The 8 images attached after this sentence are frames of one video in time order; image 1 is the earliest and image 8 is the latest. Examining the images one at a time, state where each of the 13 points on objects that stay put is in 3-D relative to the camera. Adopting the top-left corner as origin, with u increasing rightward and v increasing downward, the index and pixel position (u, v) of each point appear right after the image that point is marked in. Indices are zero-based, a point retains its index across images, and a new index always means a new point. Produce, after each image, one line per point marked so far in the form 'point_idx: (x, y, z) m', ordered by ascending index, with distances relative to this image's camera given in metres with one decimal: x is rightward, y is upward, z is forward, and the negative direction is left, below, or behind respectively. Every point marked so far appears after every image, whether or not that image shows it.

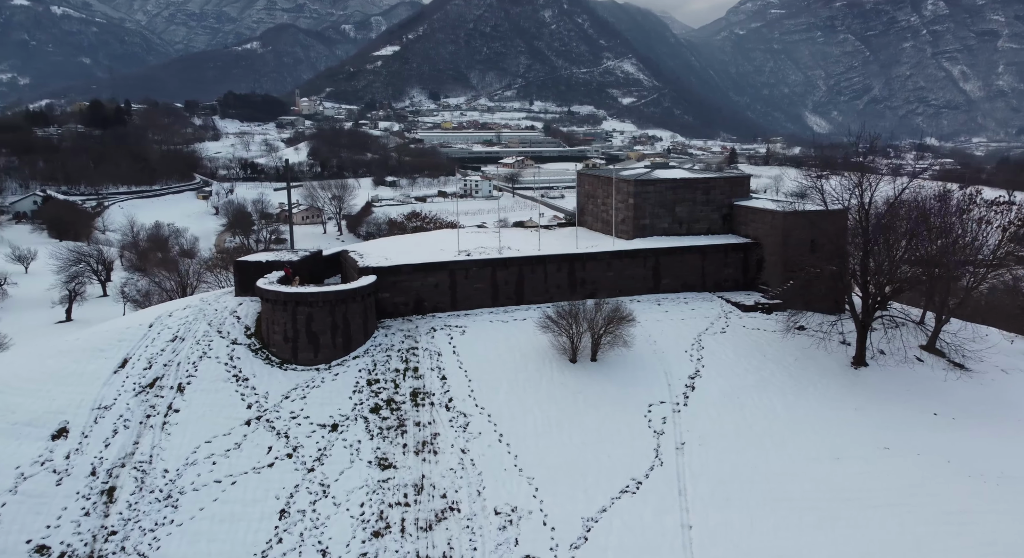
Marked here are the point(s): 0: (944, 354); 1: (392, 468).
0: (+11.0, -1.9, +17.3) m
1: (-2.4, -3.8, +13.8) m
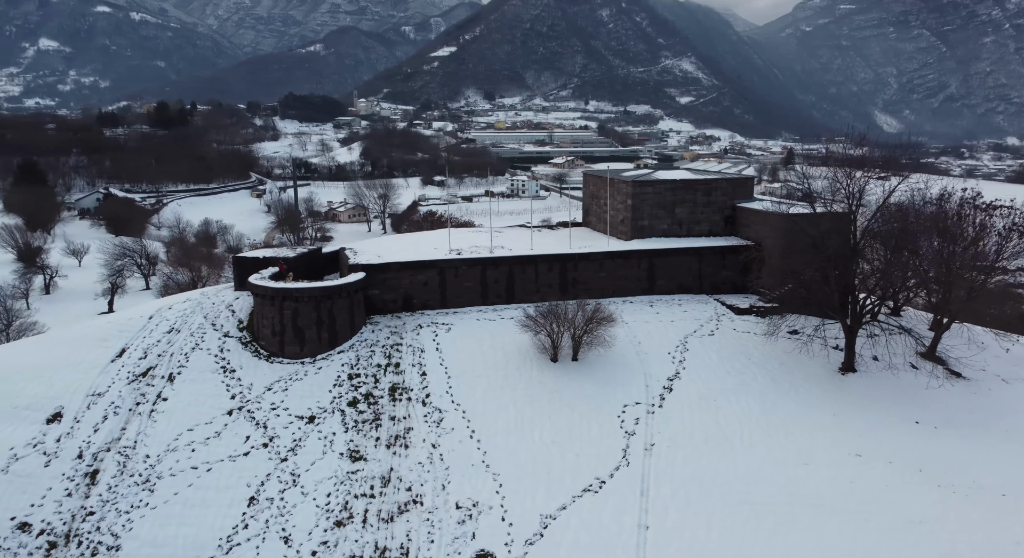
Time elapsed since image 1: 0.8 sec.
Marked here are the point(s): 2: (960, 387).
0: (+10.6, -2.0, +16.8) m
1: (-3.1, -3.7, +14.1) m
2: (+10.2, -2.5, +15.7) m
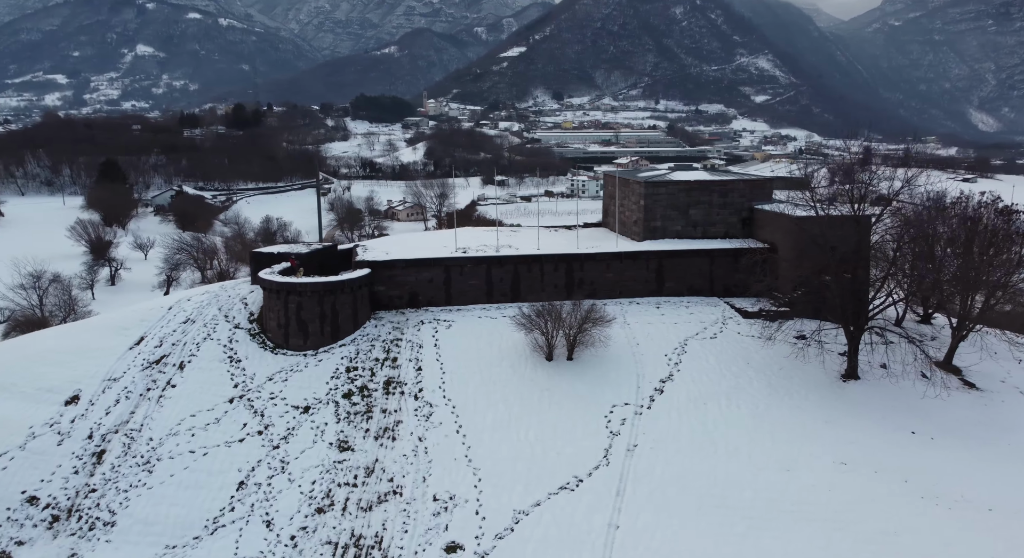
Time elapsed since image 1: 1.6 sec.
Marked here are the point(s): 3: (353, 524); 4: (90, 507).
0: (+10.5, -2.2, +16.1) m
1: (-3.4, -3.6, +14.5) m
2: (+10.0, -2.6, +15.0) m
3: (-3.0, -4.6, +12.8) m
4: (-8.2, -4.4, +13.4) m
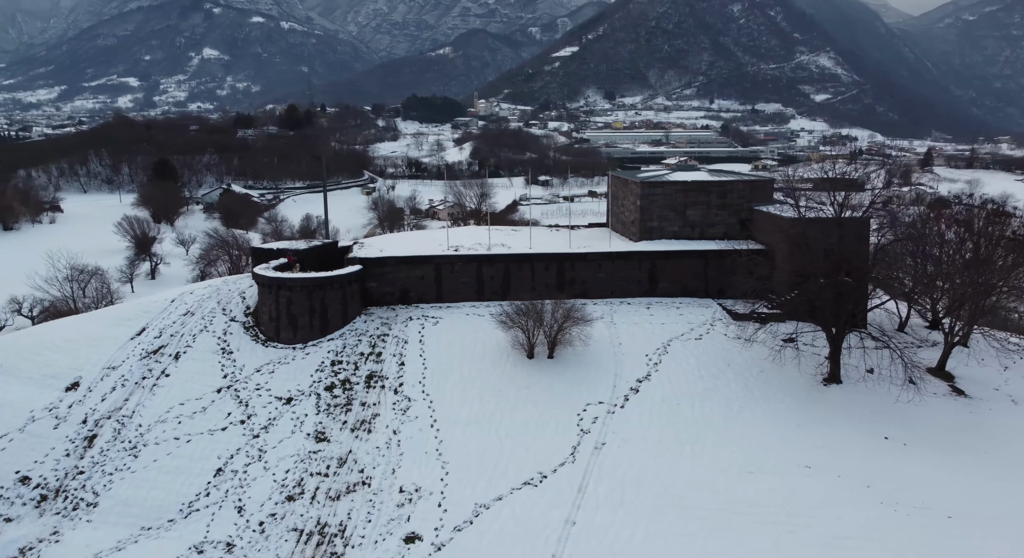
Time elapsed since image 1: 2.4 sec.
0: (+9.9, -2.3, +15.6) m
1: (-4.0, -3.5, +14.8) m
2: (+9.4, -2.7, +14.6) m
3: (-3.7, -4.5, +13.1) m
4: (-8.9, -4.3, +14.1) m
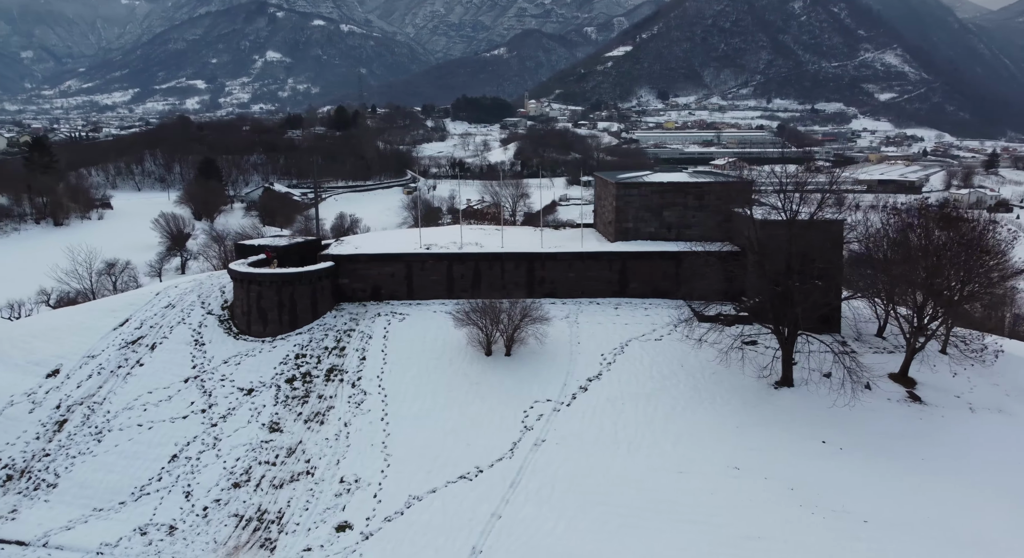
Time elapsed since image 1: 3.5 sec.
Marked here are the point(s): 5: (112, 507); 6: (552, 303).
0: (+8.8, -2.4, +15.4) m
1: (-5.2, -3.4, +15.3) m
2: (+8.2, -2.8, +14.4) m
3: (-5.0, -4.4, +13.6) m
4: (-10.1, -4.1, +14.8) m
5: (-8.0, -4.5, +13.7) m
6: (+1.2, -0.7, +19.8) m
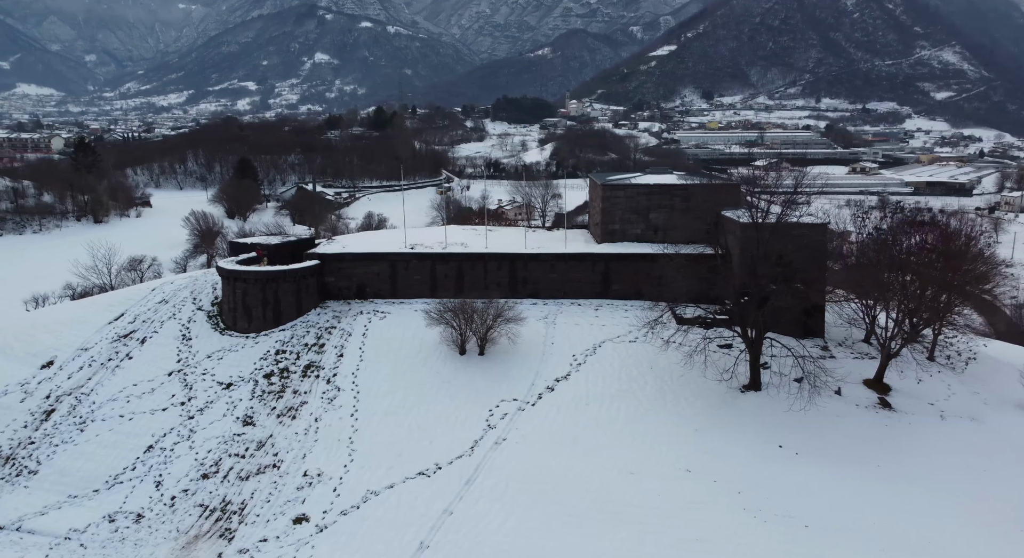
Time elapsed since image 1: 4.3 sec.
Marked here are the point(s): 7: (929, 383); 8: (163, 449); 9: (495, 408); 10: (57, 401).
0: (+8.1, -2.5, +15.1) m
1: (-5.9, -3.3, +15.7) m
2: (+7.4, -2.9, +14.2) m
3: (-5.8, -4.3, +14.0) m
4: (-10.9, -4.0, +15.4) m
5: (-8.8, -4.4, +14.3) m
6: (+0.6, -0.7, +19.9) m
7: (+9.6, -2.4, +15.8) m
8: (-7.7, -3.7, +15.2) m
9: (-0.4, -2.9, +15.3) m
10: (-11.2, -3.0, +17.0) m
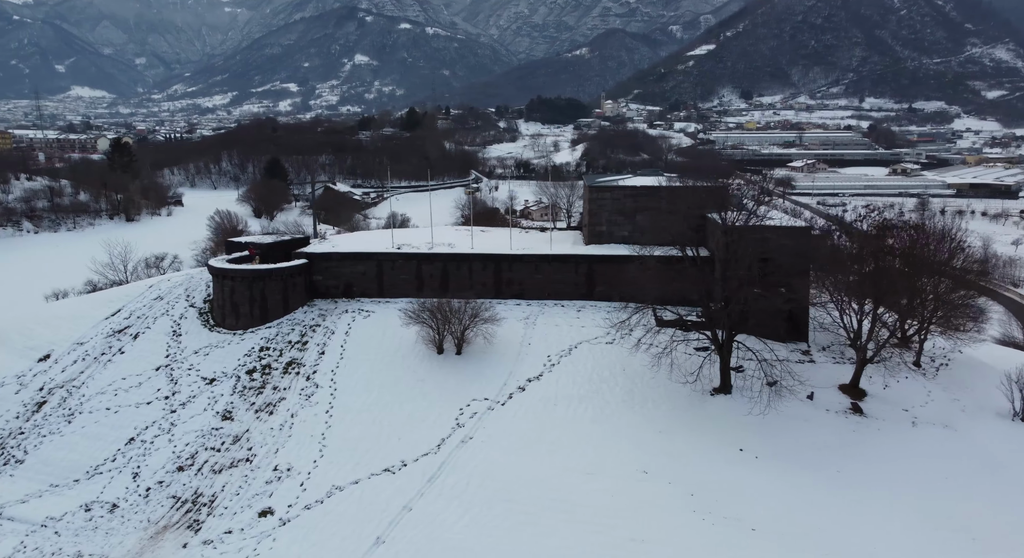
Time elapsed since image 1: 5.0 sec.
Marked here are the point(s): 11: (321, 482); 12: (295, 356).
0: (+7.4, -2.5, +15.0) m
1: (-6.6, -3.3, +16.1) m
2: (+6.7, -2.9, +14.1) m
3: (-6.5, -4.3, +14.4) m
4: (-11.6, -3.9, +16.0) m
5: (-9.5, -4.4, +14.7) m
6: (+0.2, -0.7, +20.0) m
7: (+8.9, -2.5, +15.6) m
8: (-8.3, -3.7, +15.6) m
9: (-1.0, -2.9, +15.5) m
10: (-11.8, -2.9, +17.6) m
11: (-3.8, -4.1, +13.9) m
12: (-5.7, -2.0, +18.0) m
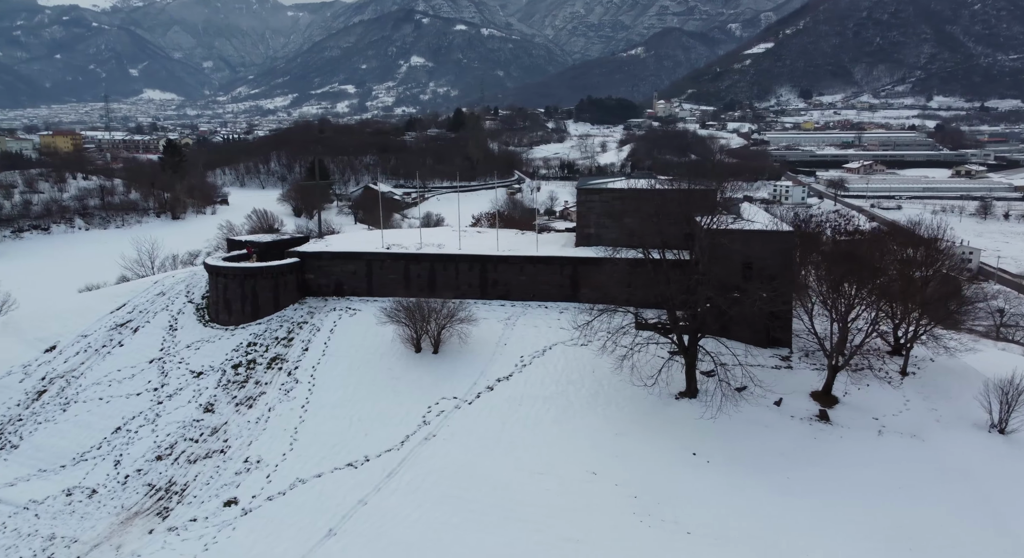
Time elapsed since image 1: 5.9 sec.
0: (+6.6, -2.7, +14.8) m
1: (-7.3, -3.2, +16.7) m
2: (+5.8, -3.0, +13.9) m
3: (-7.3, -4.2, +15.0) m
4: (-12.3, -3.8, +16.9) m
5: (-10.3, -4.3, +15.5) m
6: (-0.3, -0.8, +20.2) m
7: (+8.2, -2.6, +15.3) m
8: (-9.1, -3.6, +16.3) m
9: (-1.8, -2.9, +15.8) m
10: (-12.4, -2.8, +18.5) m
11: (-4.7, -4.1, +14.3) m
12: (-6.2, -2.0, +18.5) m
